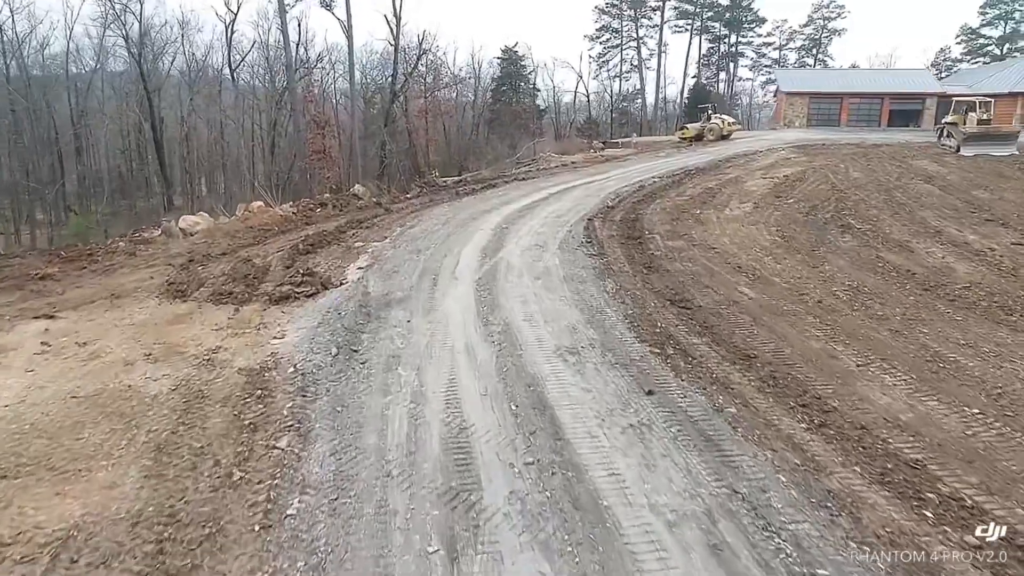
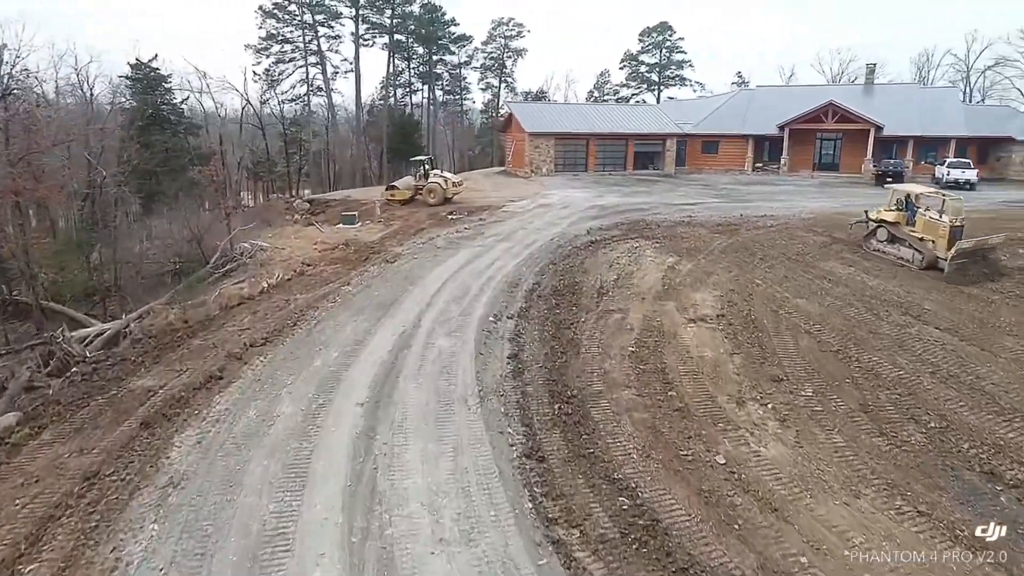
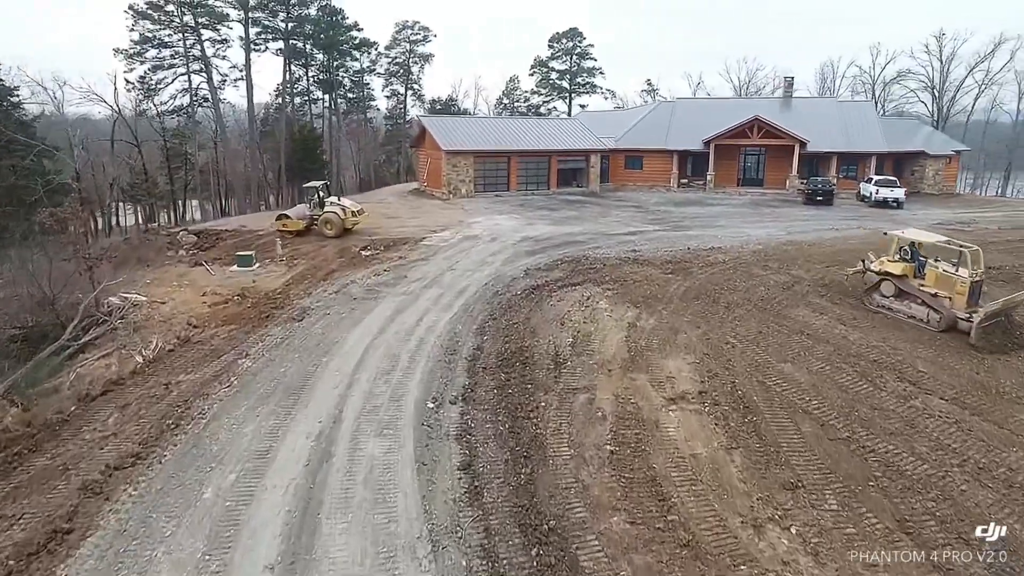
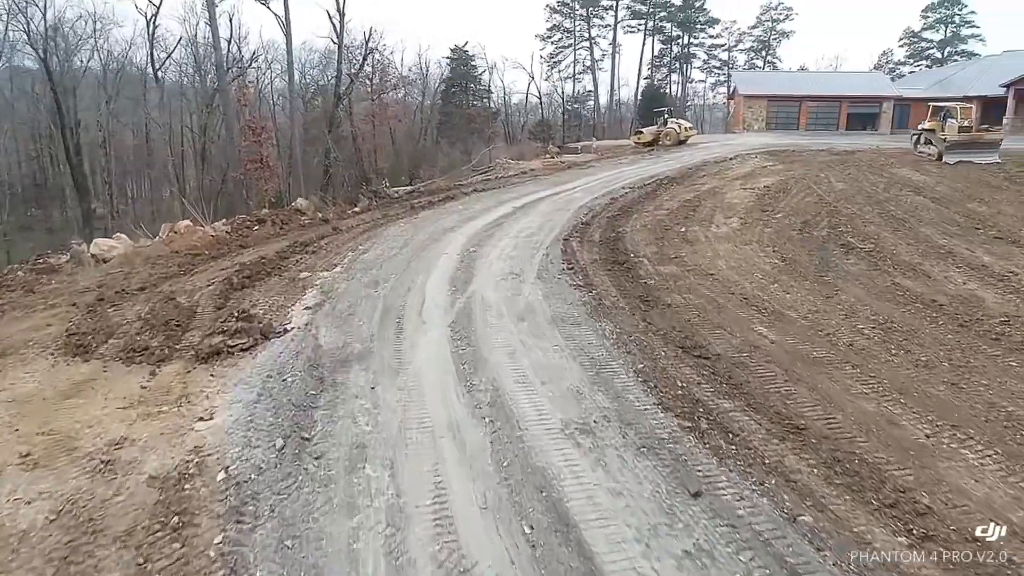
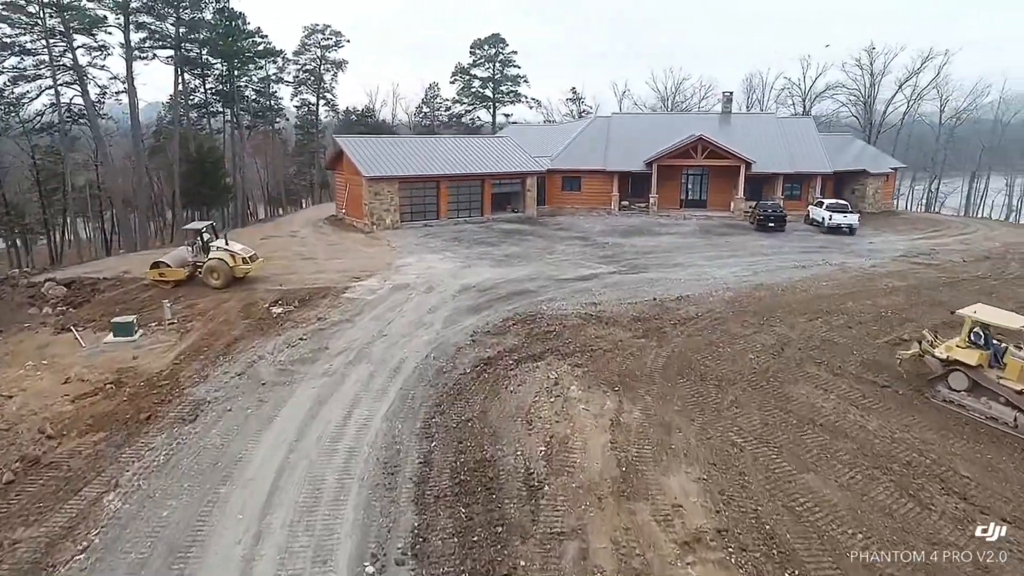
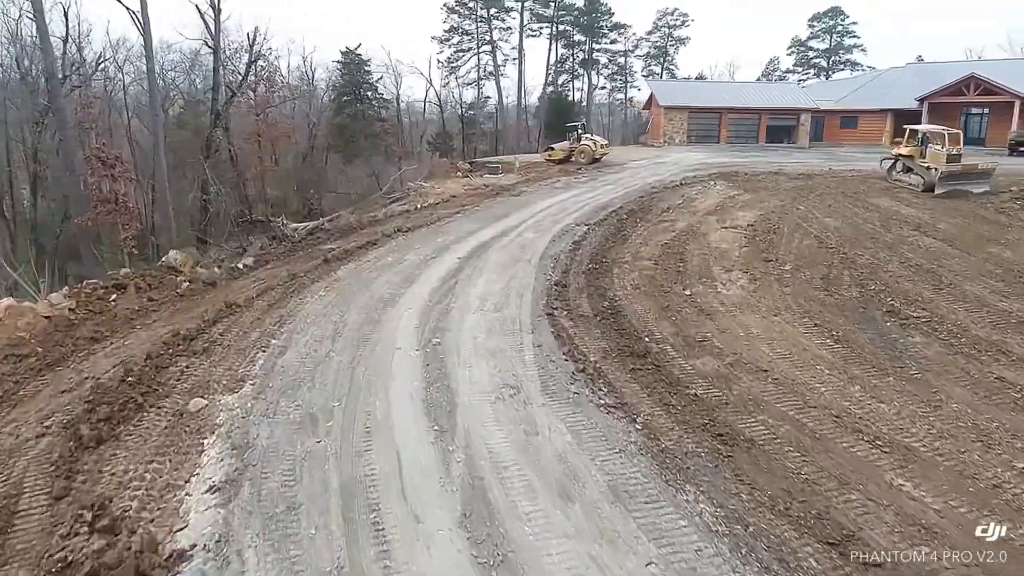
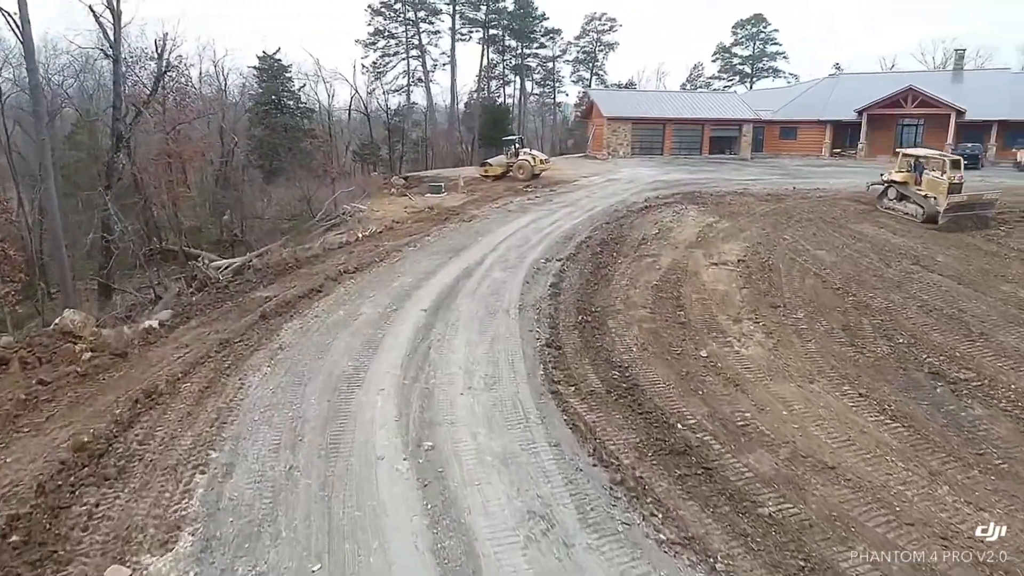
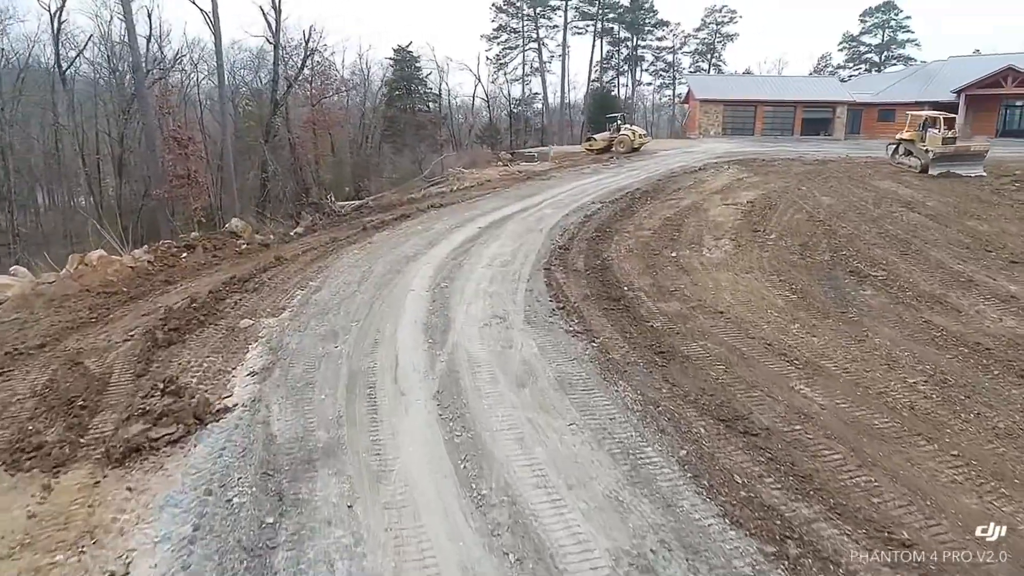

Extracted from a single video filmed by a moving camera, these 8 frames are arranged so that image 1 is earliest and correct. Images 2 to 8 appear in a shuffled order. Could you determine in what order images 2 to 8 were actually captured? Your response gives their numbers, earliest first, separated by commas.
4, 8, 6, 7, 2, 3, 5
